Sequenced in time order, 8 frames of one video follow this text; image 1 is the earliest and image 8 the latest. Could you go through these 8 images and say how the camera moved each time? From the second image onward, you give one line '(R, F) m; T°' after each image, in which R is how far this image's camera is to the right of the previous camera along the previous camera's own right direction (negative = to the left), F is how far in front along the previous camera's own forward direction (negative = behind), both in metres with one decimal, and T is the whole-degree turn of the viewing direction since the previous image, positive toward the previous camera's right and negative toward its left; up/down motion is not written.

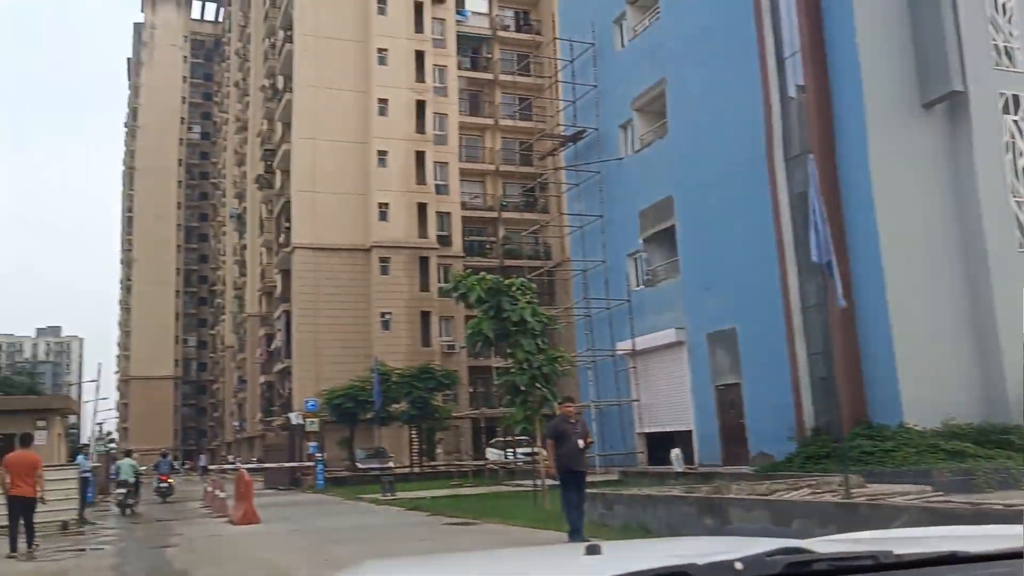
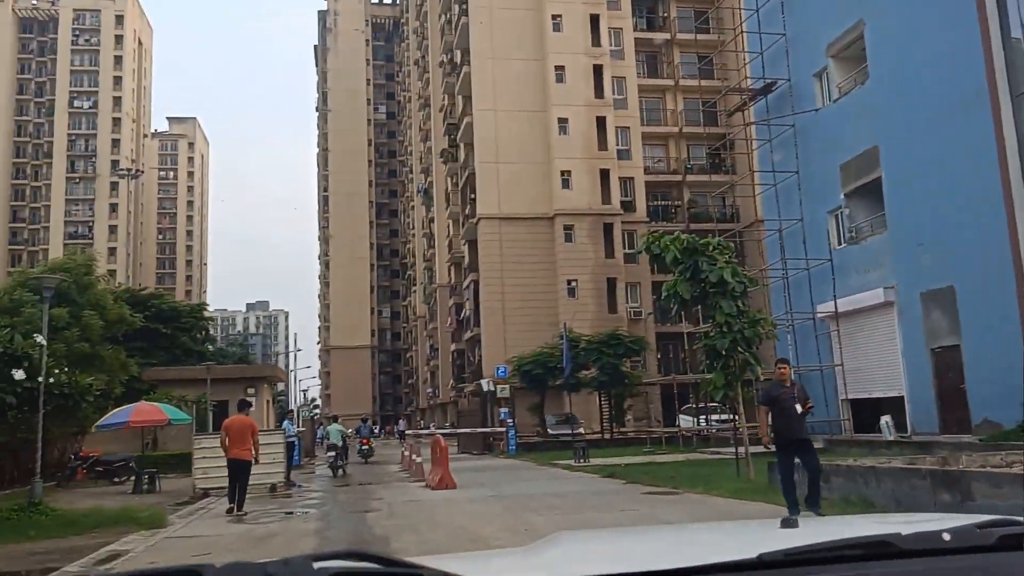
(-0.2, +0.5) m; -11°
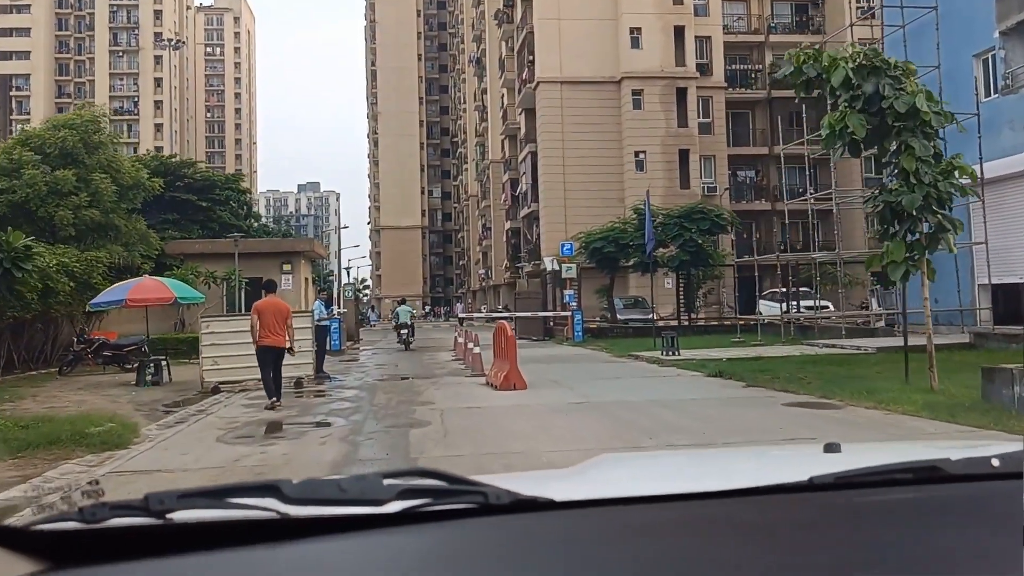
(-0.5, +3.7) m; -3°
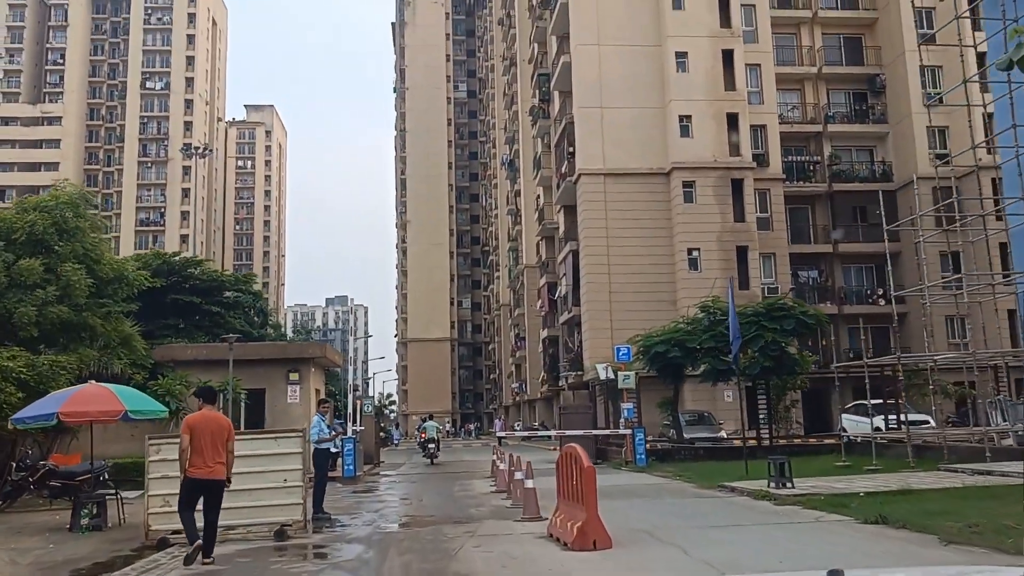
(-0.4, +4.0) m; -2°
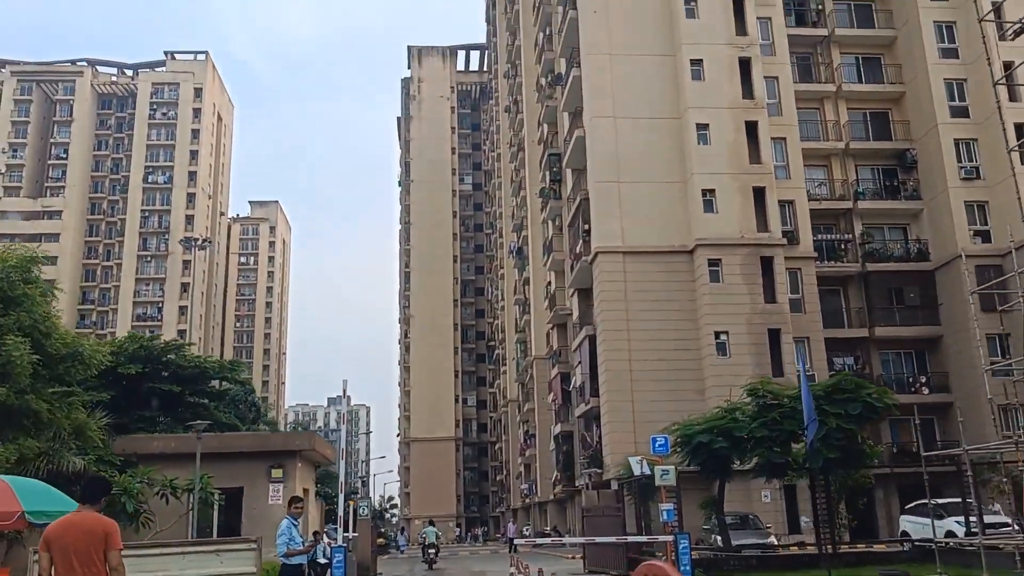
(-0.3, +2.9) m; 0°
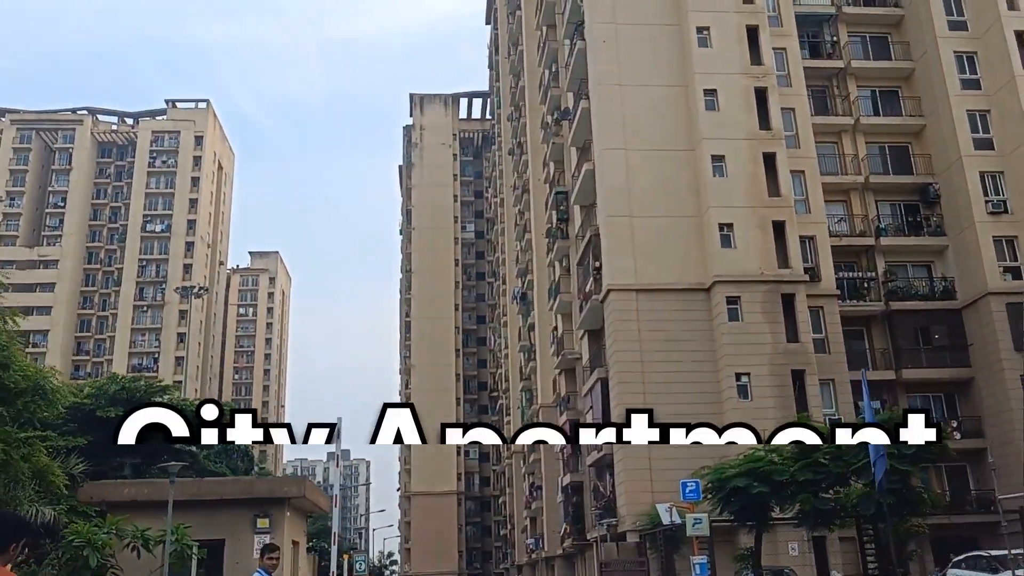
(-0.2, +1.8) m; 0°
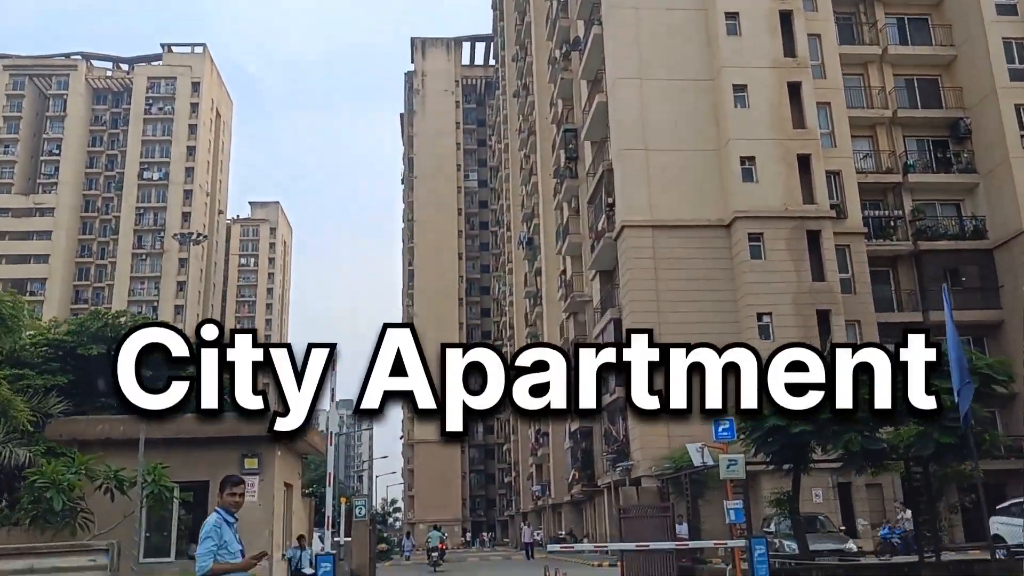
(-0.2, +1.7) m; 0°
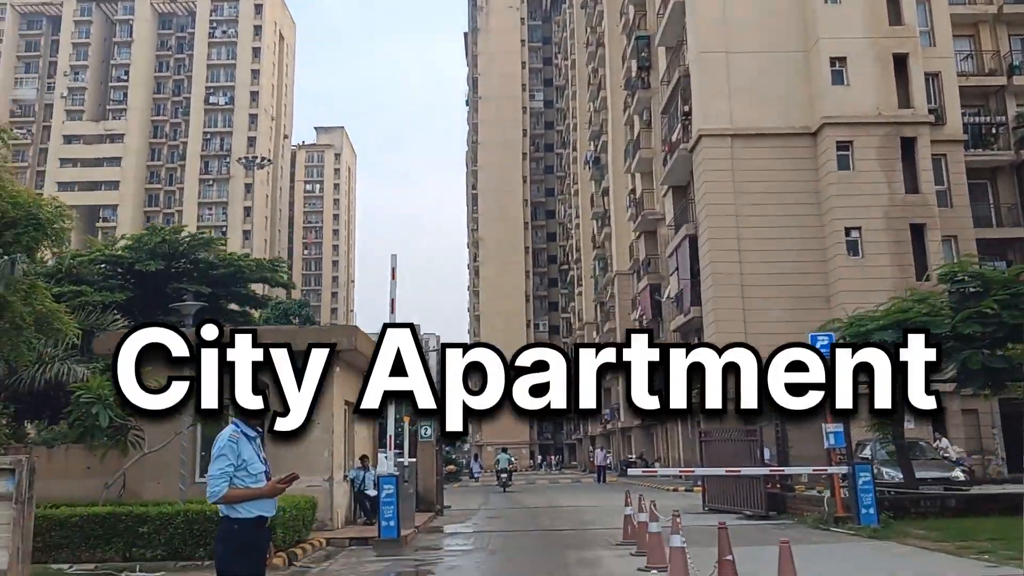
(-0.1, +1.3) m; -4°
